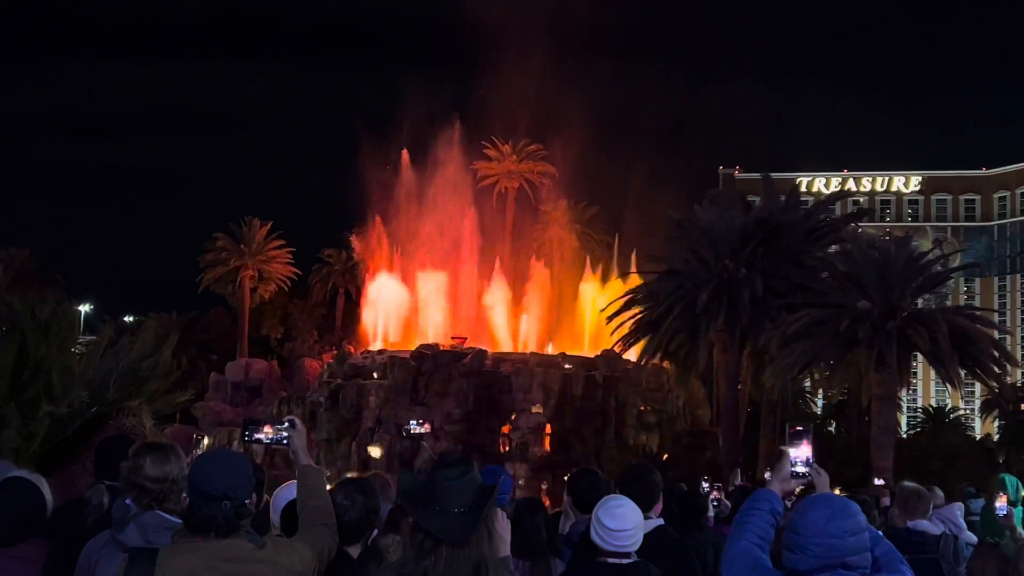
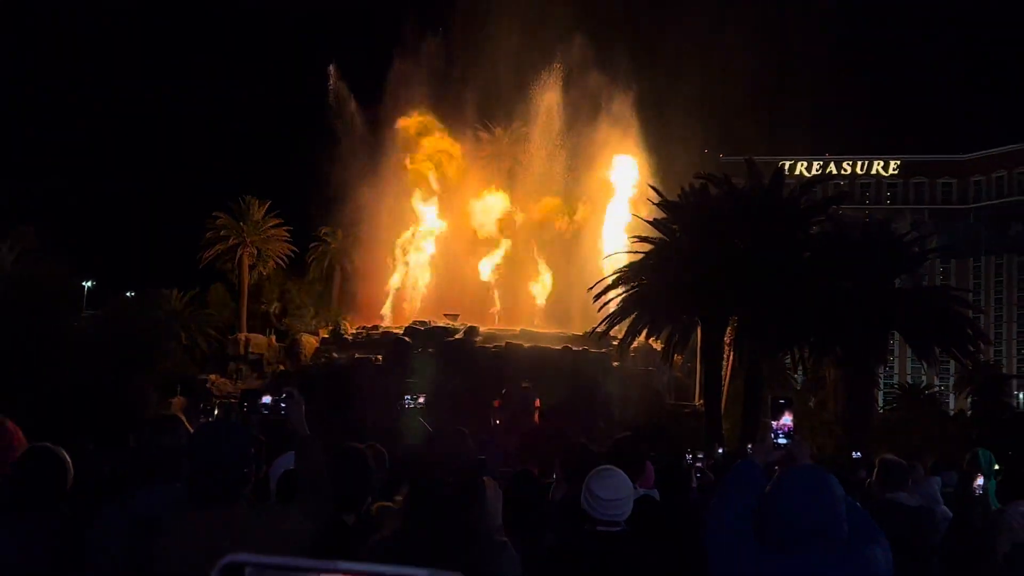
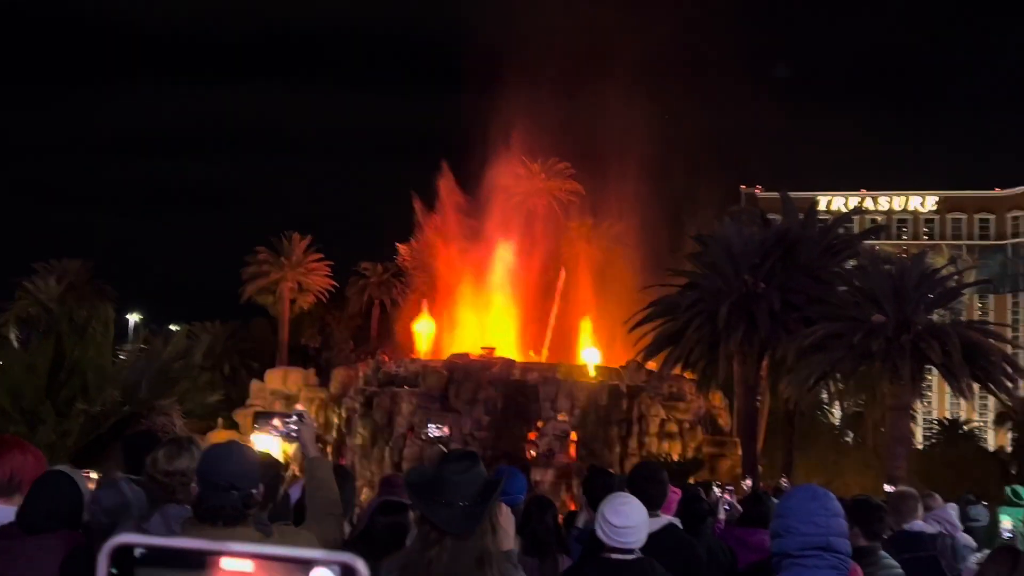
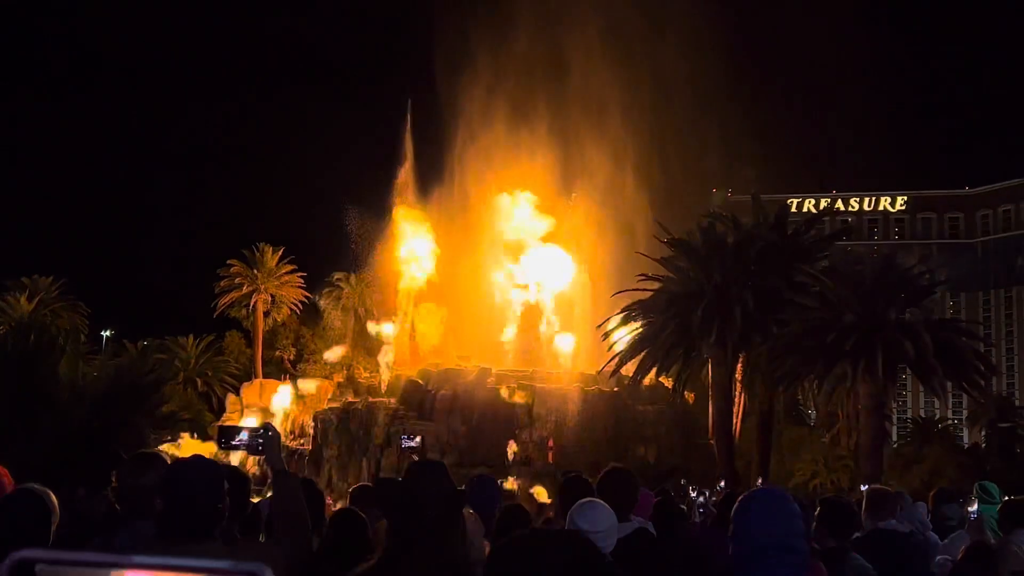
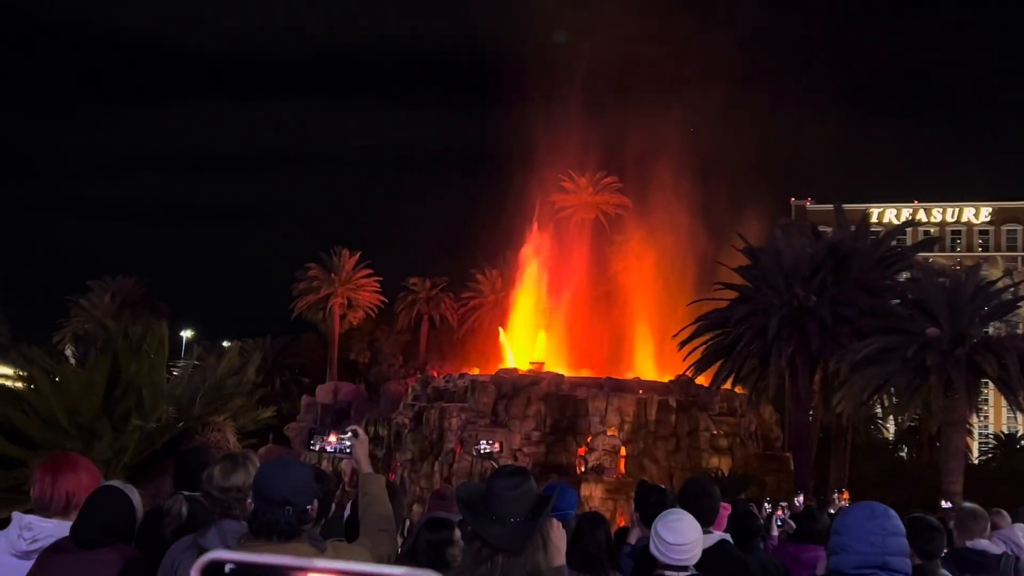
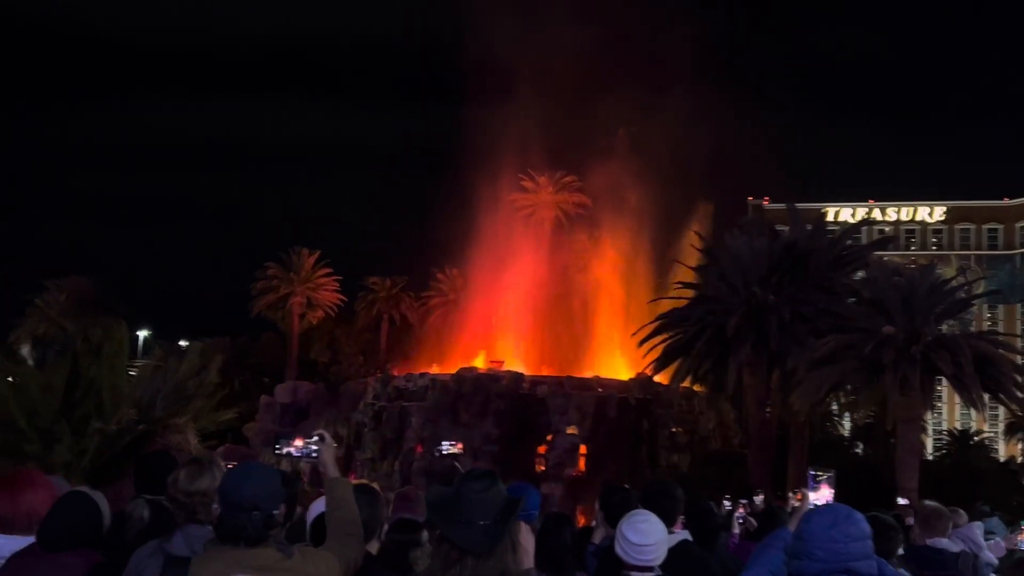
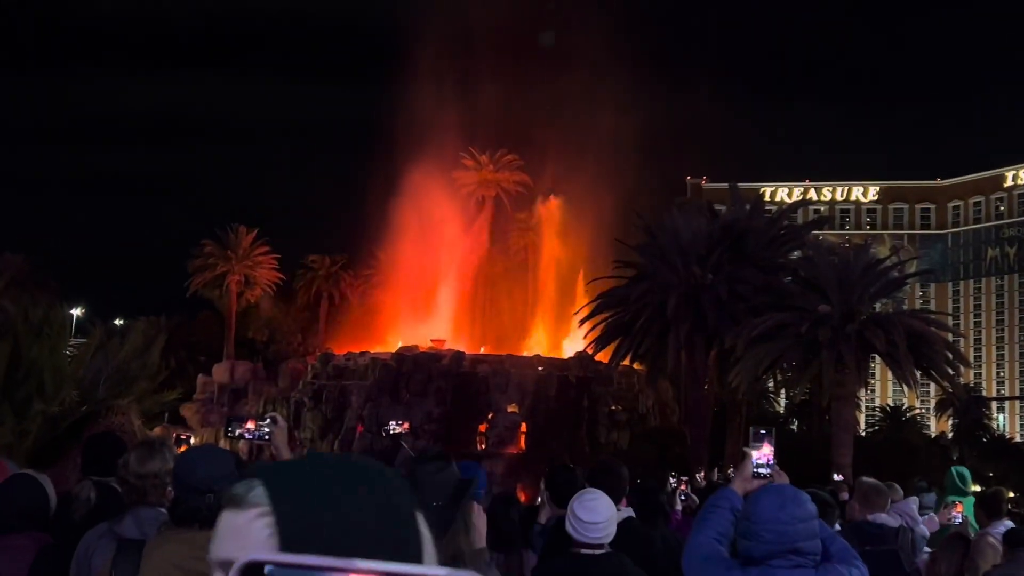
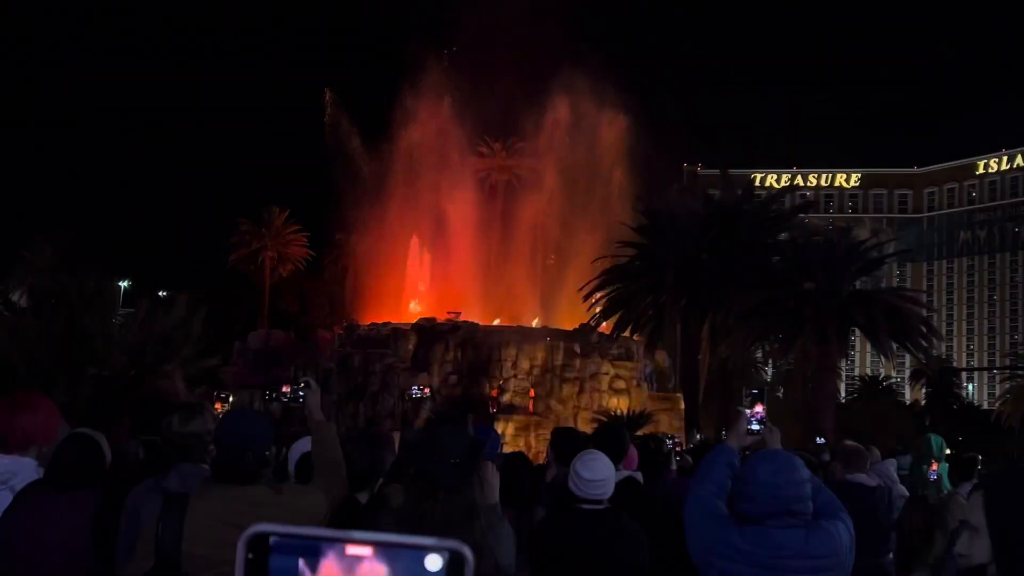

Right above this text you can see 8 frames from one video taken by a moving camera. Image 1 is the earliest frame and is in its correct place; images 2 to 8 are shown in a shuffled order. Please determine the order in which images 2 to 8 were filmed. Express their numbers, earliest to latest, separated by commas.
2, 8, 7, 6, 5, 3, 4
